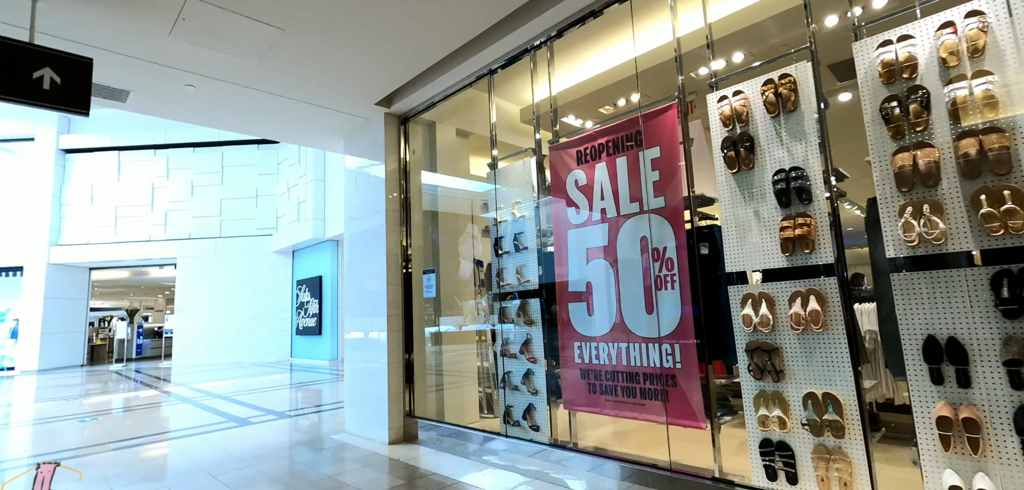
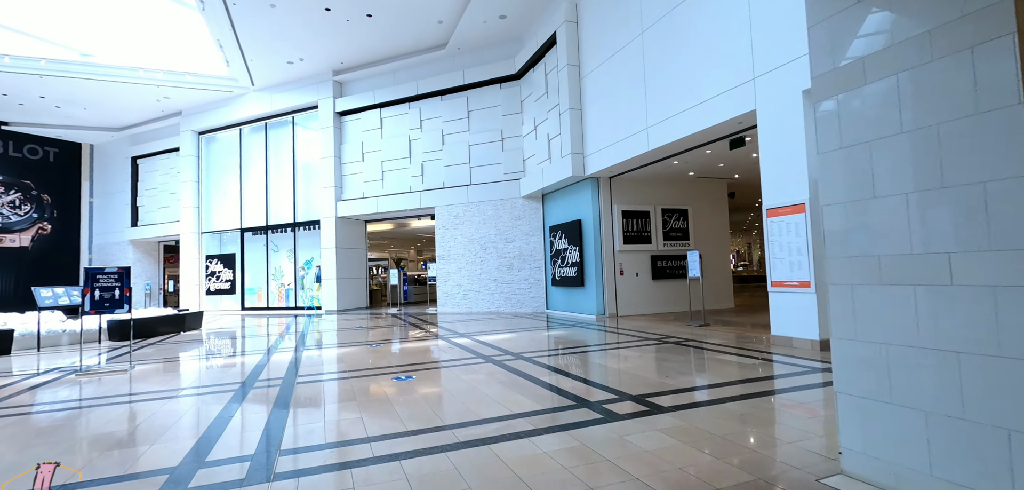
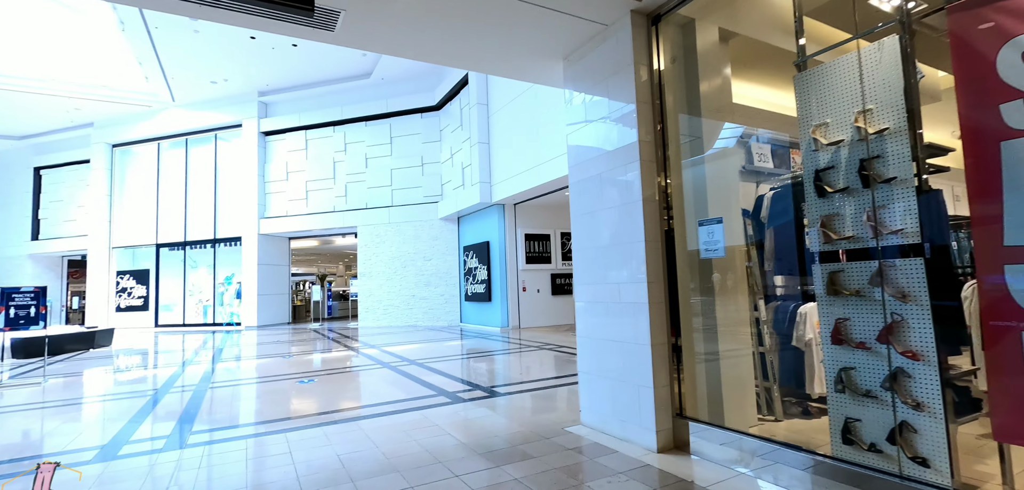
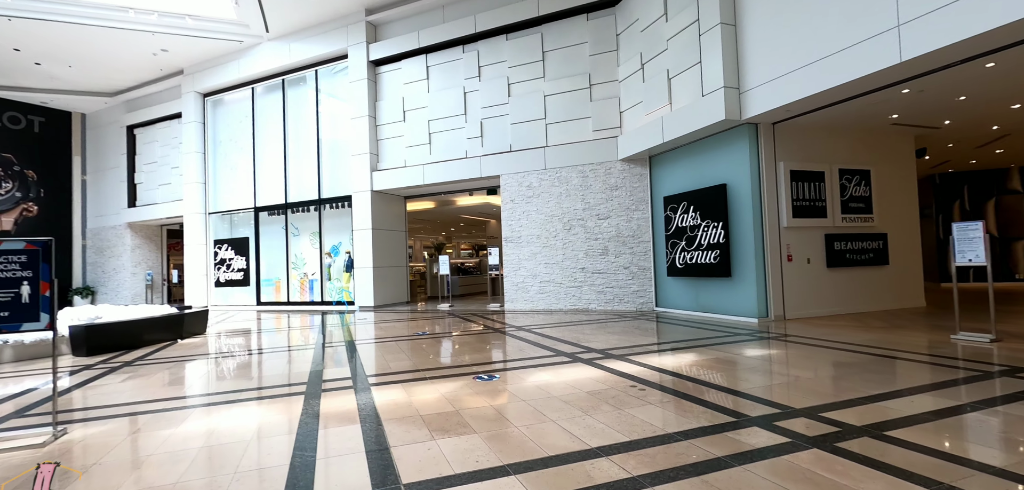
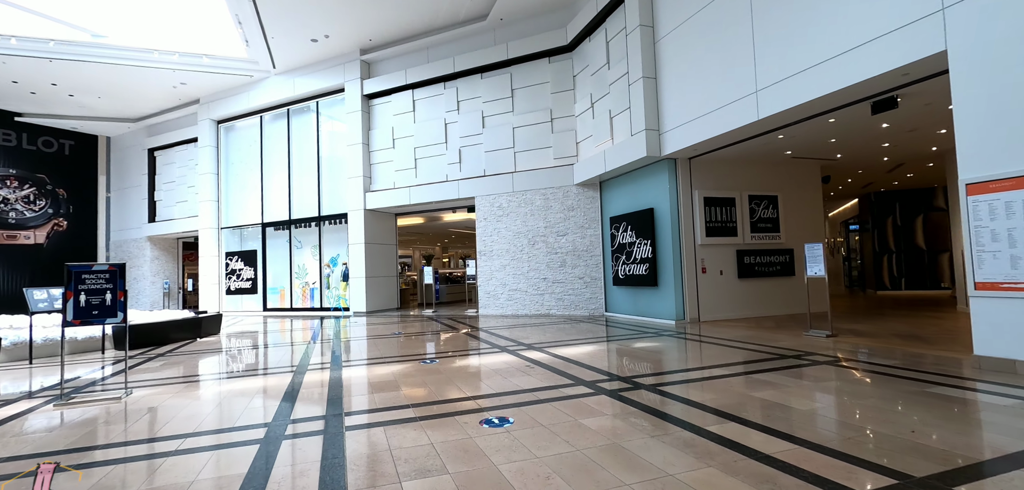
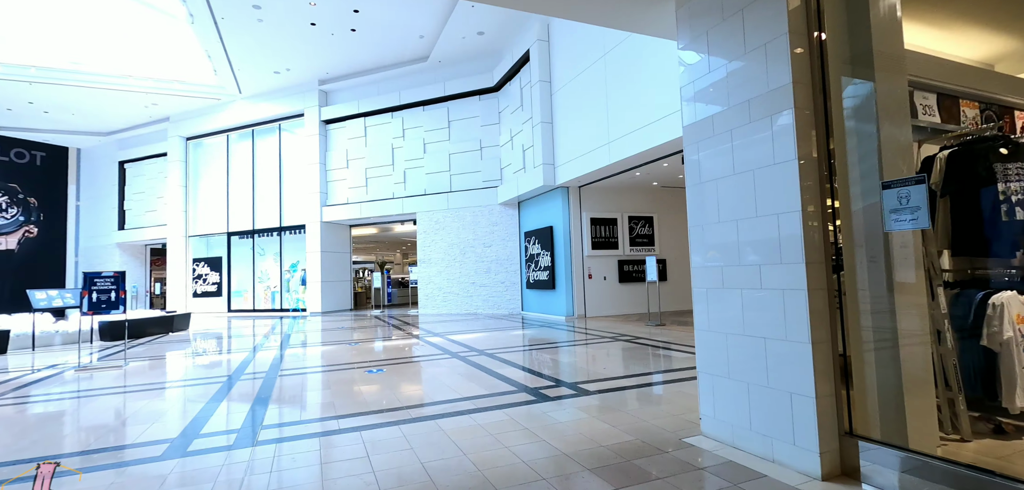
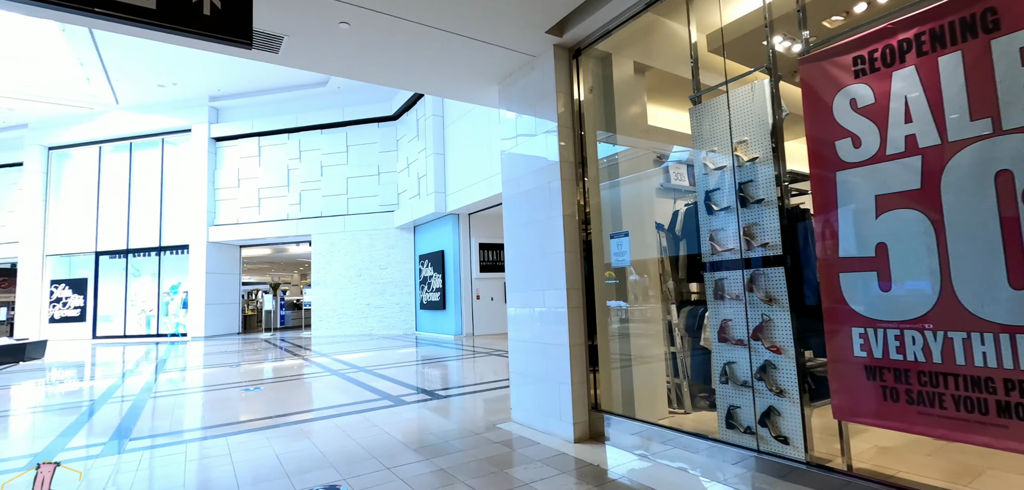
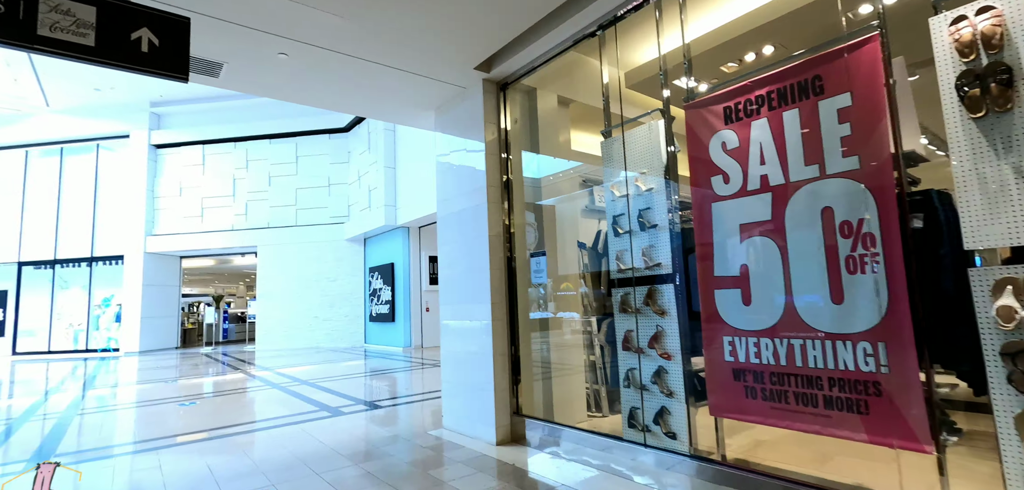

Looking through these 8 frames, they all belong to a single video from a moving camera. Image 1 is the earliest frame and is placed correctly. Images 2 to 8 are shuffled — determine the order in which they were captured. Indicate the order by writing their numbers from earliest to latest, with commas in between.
8, 7, 3, 6, 2, 5, 4
